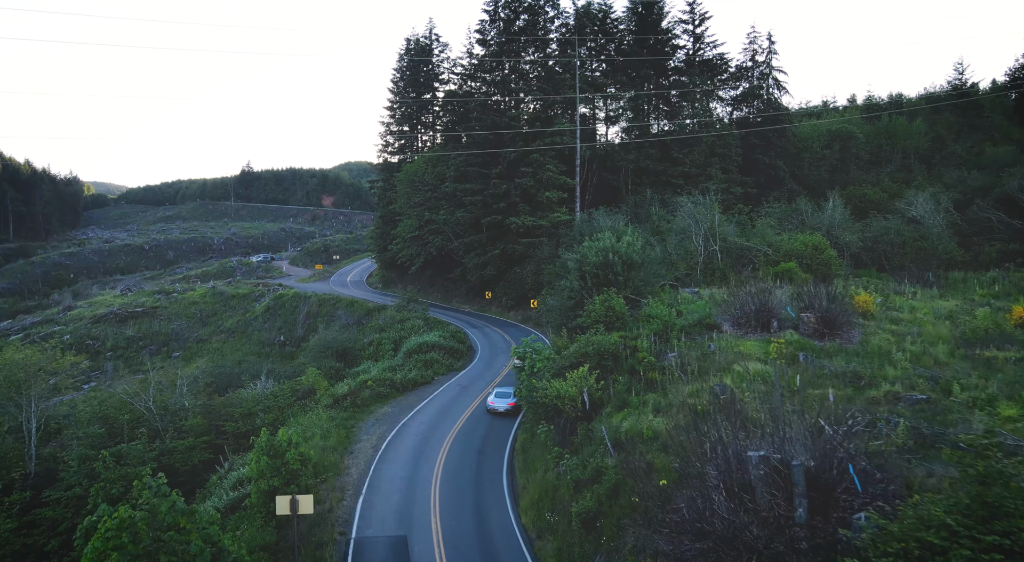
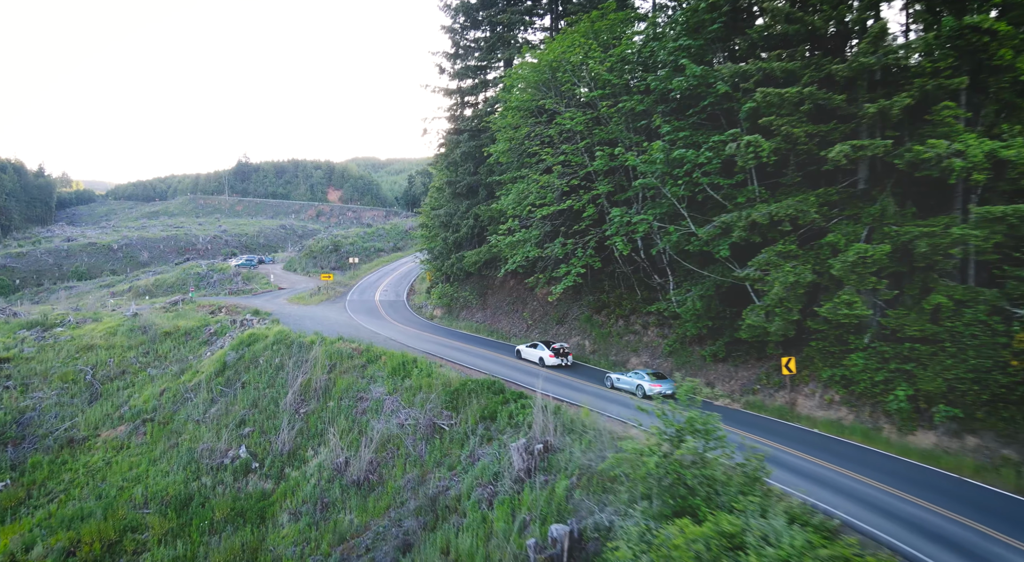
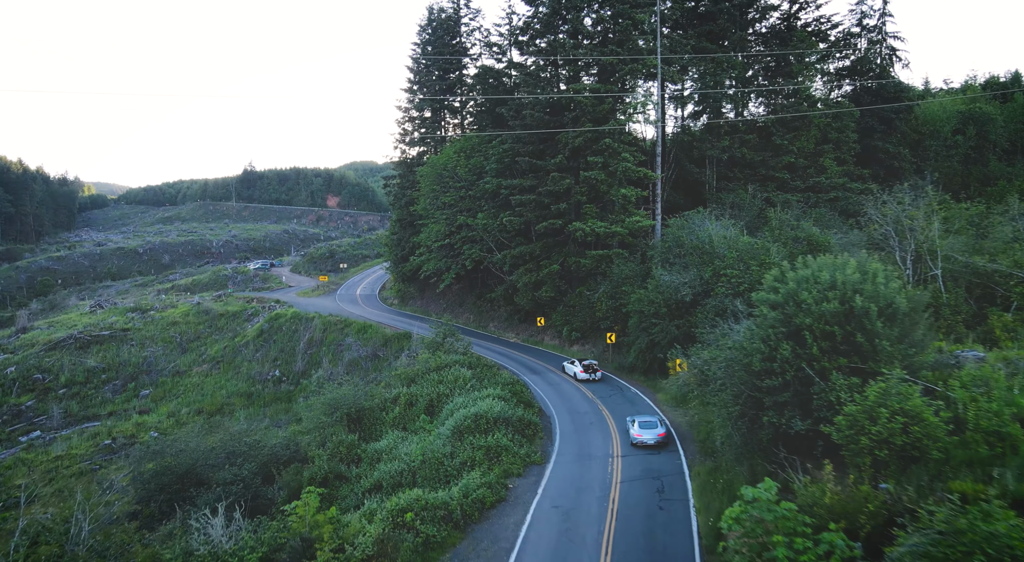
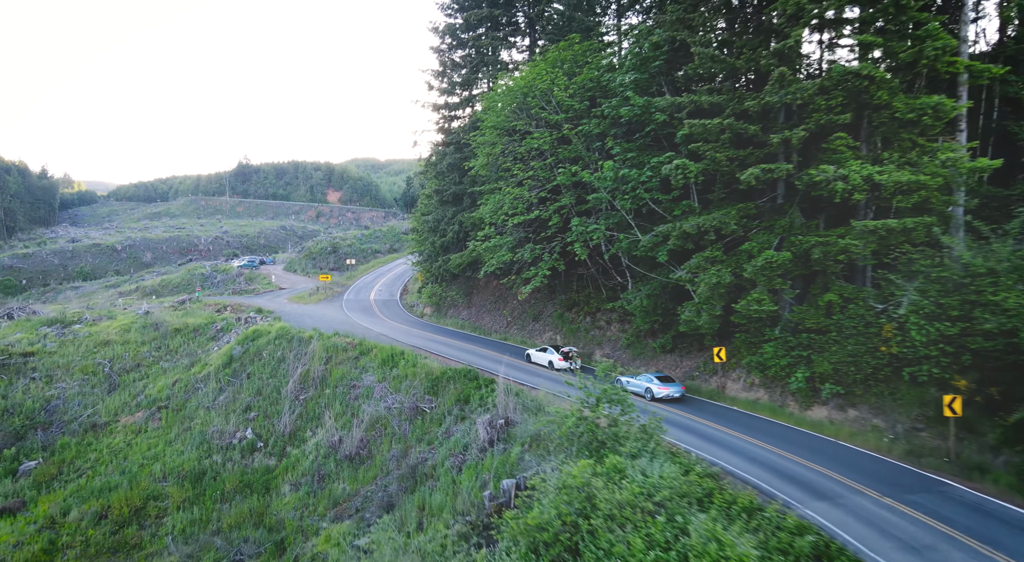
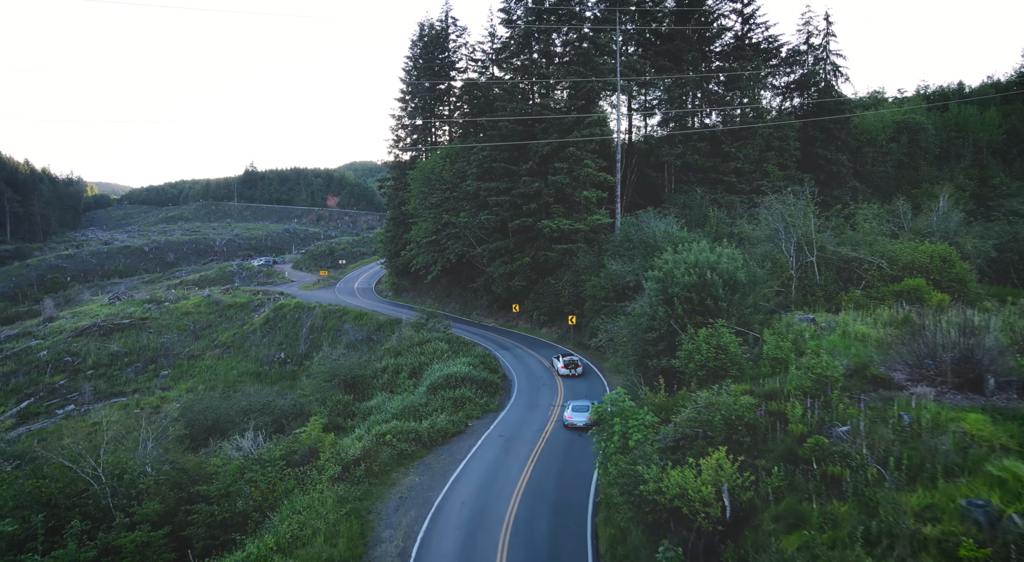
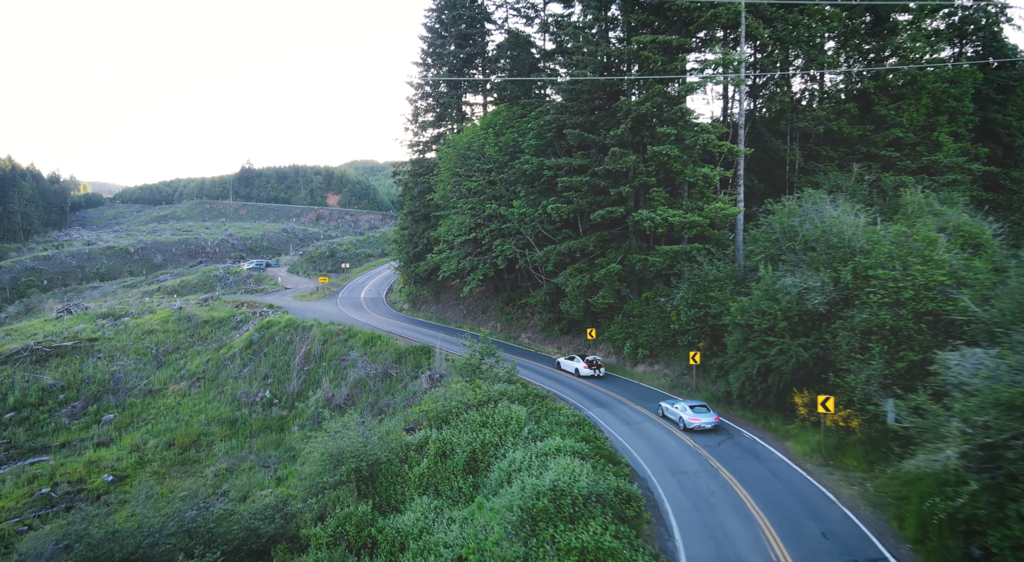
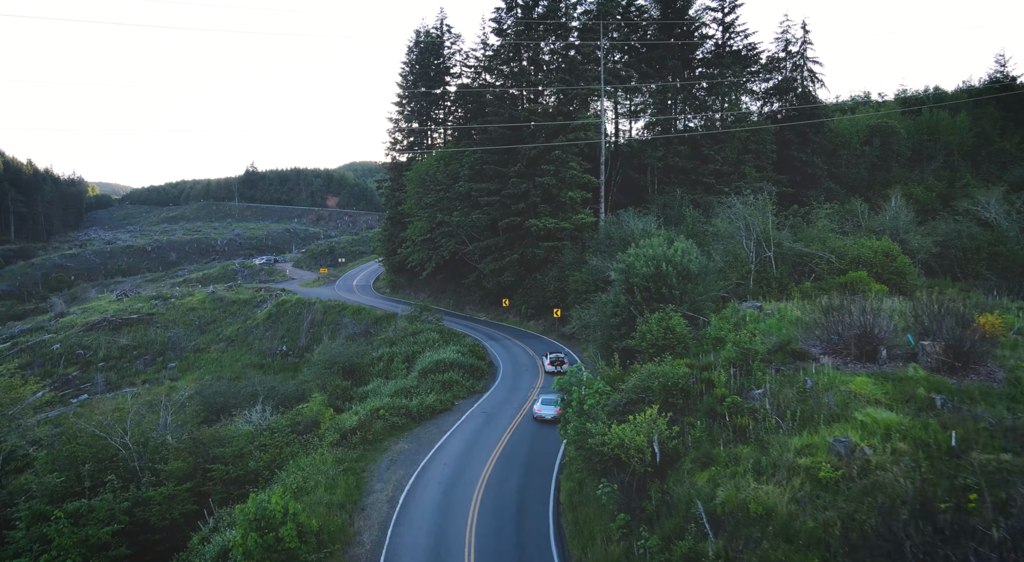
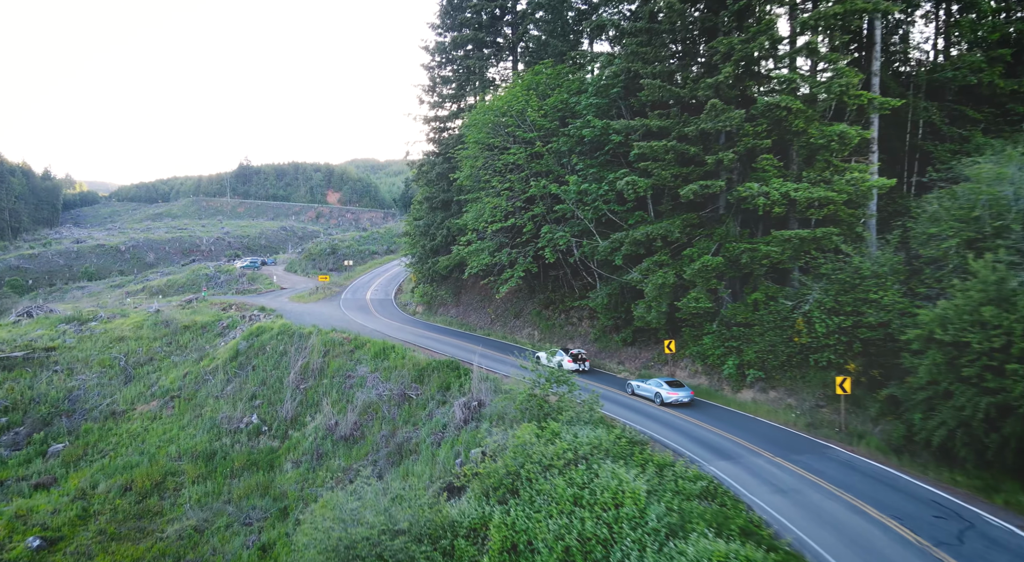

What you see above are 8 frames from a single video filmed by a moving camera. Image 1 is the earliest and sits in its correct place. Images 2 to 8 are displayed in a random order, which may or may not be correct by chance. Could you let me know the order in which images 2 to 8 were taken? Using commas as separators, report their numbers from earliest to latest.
7, 5, 3, 6, 8, 4, 2
